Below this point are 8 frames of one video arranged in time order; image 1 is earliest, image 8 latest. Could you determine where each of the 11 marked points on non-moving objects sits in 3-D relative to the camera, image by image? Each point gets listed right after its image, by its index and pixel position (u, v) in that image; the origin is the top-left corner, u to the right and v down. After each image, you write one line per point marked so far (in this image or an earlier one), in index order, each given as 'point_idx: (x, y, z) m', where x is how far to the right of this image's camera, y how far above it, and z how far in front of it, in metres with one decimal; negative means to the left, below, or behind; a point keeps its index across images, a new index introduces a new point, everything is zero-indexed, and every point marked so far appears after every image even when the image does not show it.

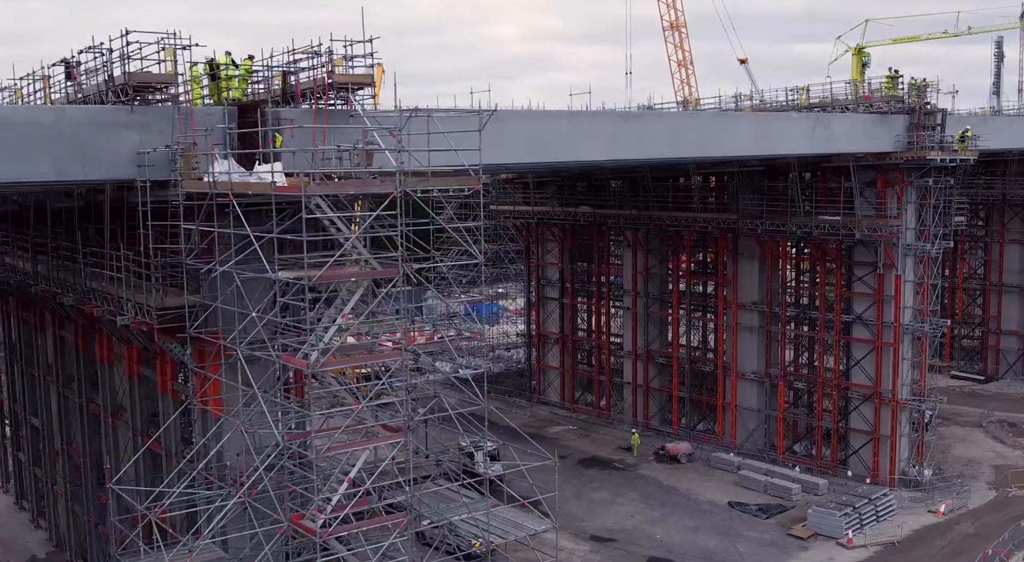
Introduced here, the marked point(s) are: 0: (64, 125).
0: (-6.1, +2.2, +14.0) m
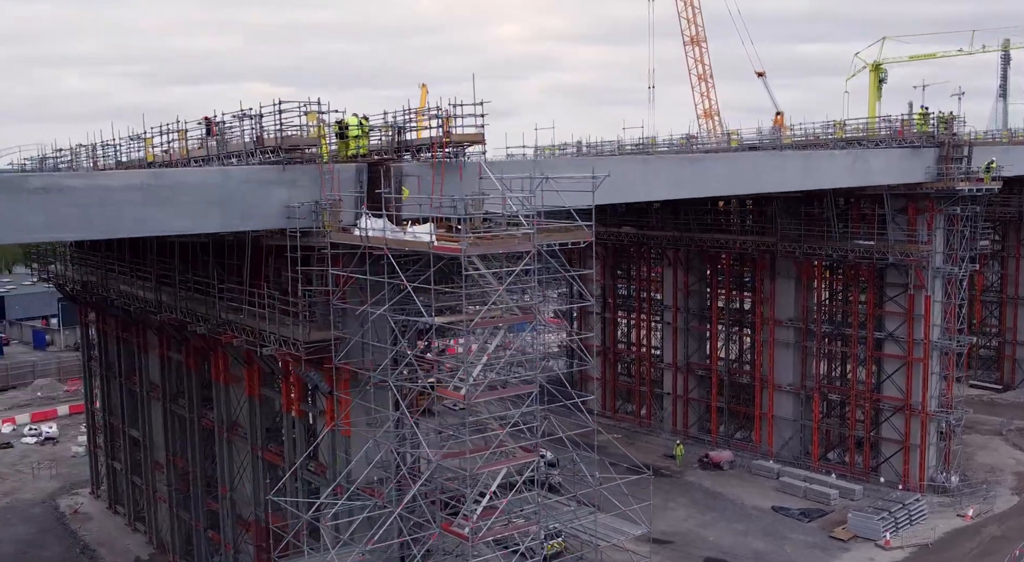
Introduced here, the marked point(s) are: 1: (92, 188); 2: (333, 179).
0: (-4.5, +1.6, +16.2) m
1: (-6.1, +1.4, +14.9) m
2: (-3.0, +1.7, +17.2) m
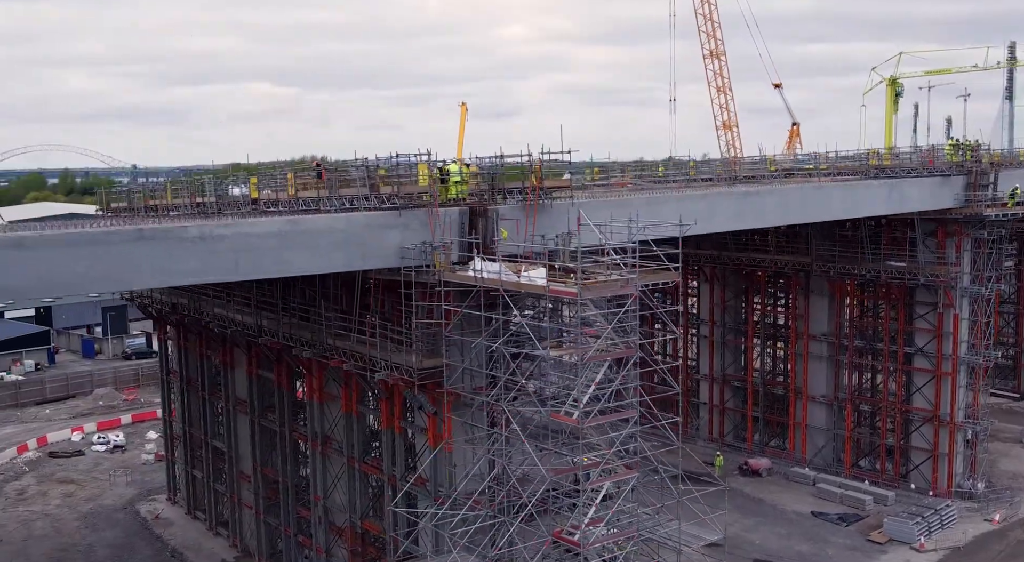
0: (-2.8, +1.0, +18.1) m
1: (-4.5, +0.7, +16.9) m
2: (-1.3, +1.1, +19.1) m
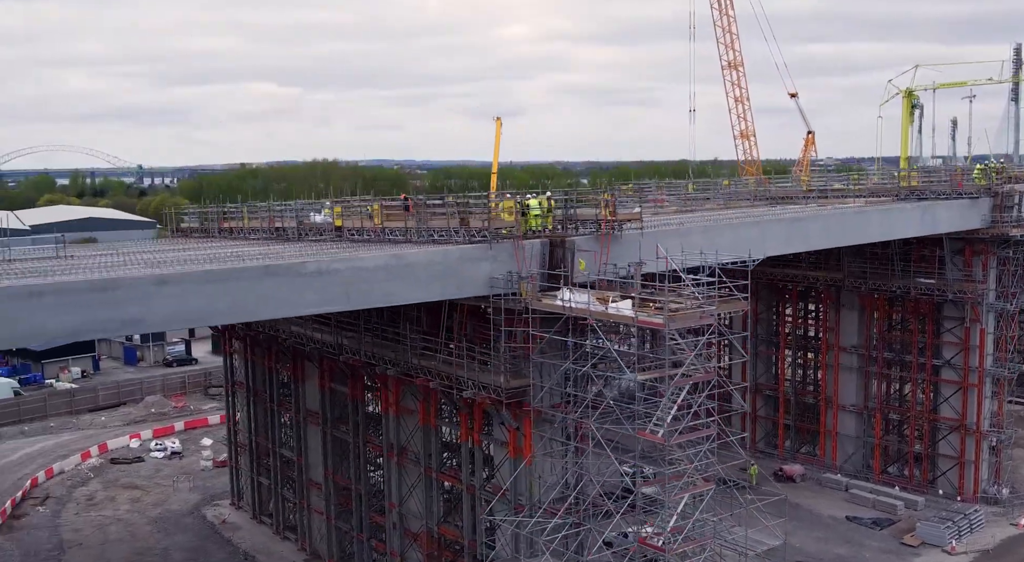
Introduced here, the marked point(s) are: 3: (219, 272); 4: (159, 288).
0: (-1.2, +0.4, +19.8) m
1: (-2.9, +0.2, +18.6) m
2: (+0.3, +0.6, +20.8) m
3: (-4.9, +0.2, +17.1) m
4: (-5.7, -0.1, +16.6) m
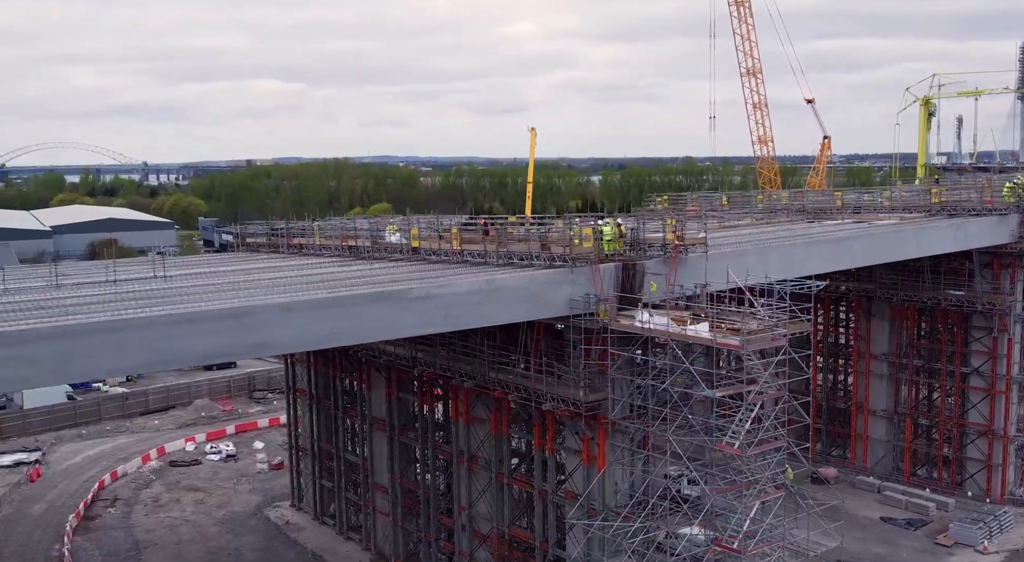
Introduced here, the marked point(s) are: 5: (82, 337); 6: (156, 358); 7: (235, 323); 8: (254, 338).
0: (+0.5, 0.0, +21.4) m
1: (-1.2, -0.3, +20.2) m
2: (+1.9, +0.1, +22.4) m
3: (-3.2, -0.3, +18.7) m
4: (-4.0, -0.6, +18.2) m
5: (-6.8, -0.9, +16.2) m
6: (-5.9, -1.2, +16.9) m
7: (-4.8, -0.7, +17.6) m
8: (-4.5, -1.0, +17.9) m
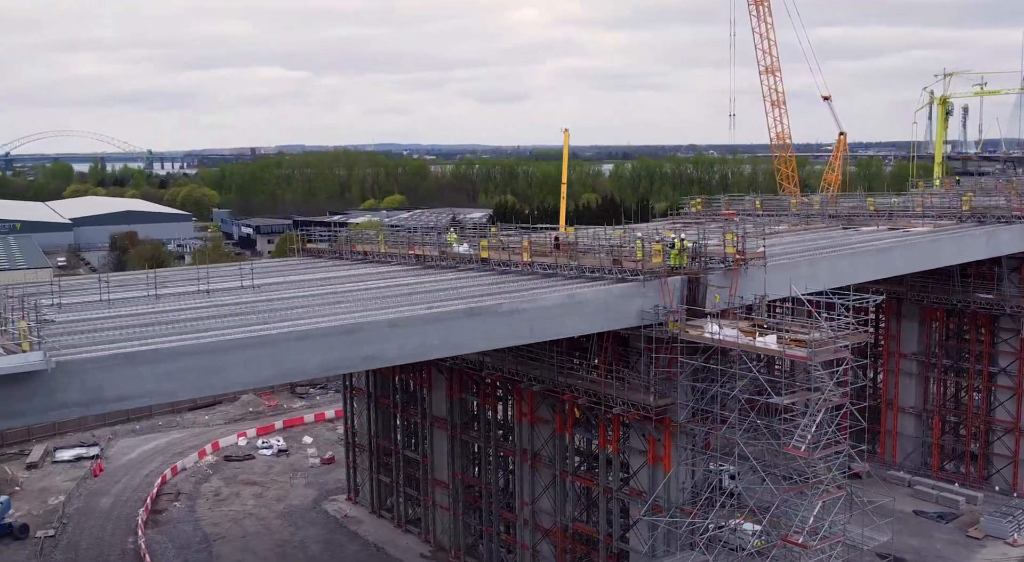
0: (+2.2, -0.4, +22.9) m
1: (+0.5, -0.6, +21.7) m
2: (+3.7, -0.2, +23.9) m
3: (-1.5, -0.7, +20.3) m
4: (-2.3, -0.9, +19.7) m
5: (-5.1, -1.2, +17.7) m
6: (-4.1, -1.6, +18.5) m
7: (-3.1, -1.1, +19.2) m
8: (-2.8, -1.3, +19.4) m
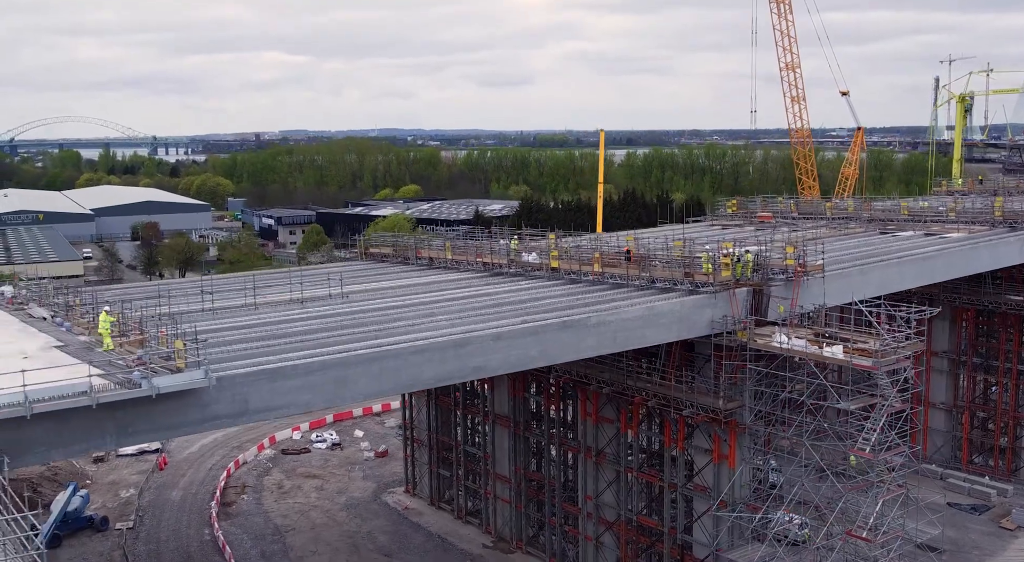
0: (+4.1, -0.7, +24.6) m
1: (+2.5, -0.9, +23.4) m
2: (+5.6, -0.5, +25.6) m
3: (+0.5, -1.0, +21.9) m
4: (-0.3, -1.3, +21.4) m
5: (-3.1, -1.6, +19.4) m
6: (-2.2, -2.0, +20.2) m
7: (-1.1, -1.5, +20.8) m
8: (-0.9, -1.7, +21.1) m
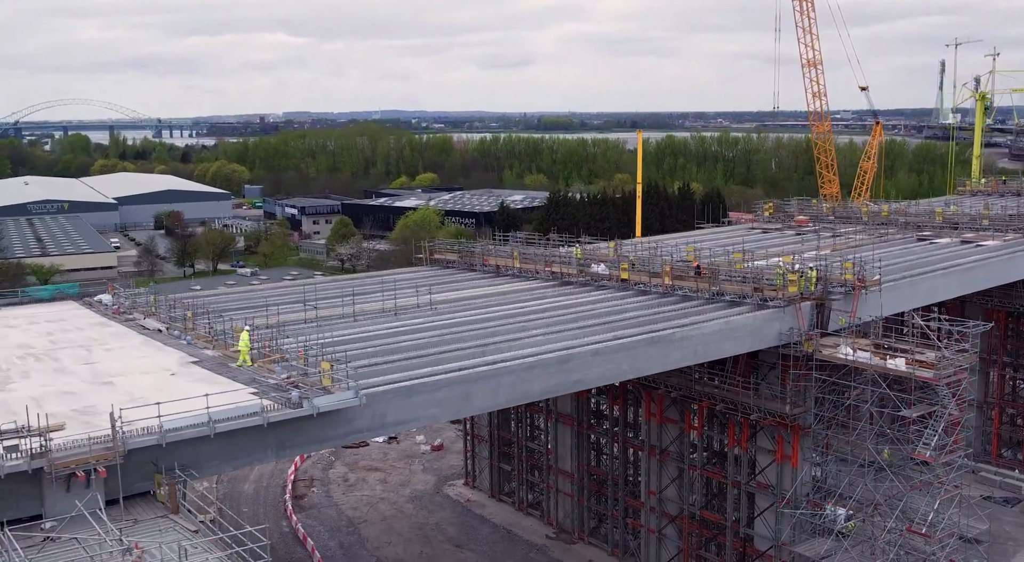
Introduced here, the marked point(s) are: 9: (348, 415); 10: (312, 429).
0: (+6.3, -1.1, +26.6) m
1: (+4.7, -1.4, +25.4) m
2: (+7.8, -0.9, +27.6) m
3: (+2.7, -1.5, +23.9) m
4: (+1.9, -1.8, +23.4) m
5: (-0.9, -2.2, +21.4) m
6: (0.0, -2.5, +22.2) m
7: (+1.1, -1.9, +22.9) m
8: (+1.4, -2.2, +23.1) m
9: (-3.2, -2.6, +19.9) m
10: (-3.8, -2.8, +19.5) m
